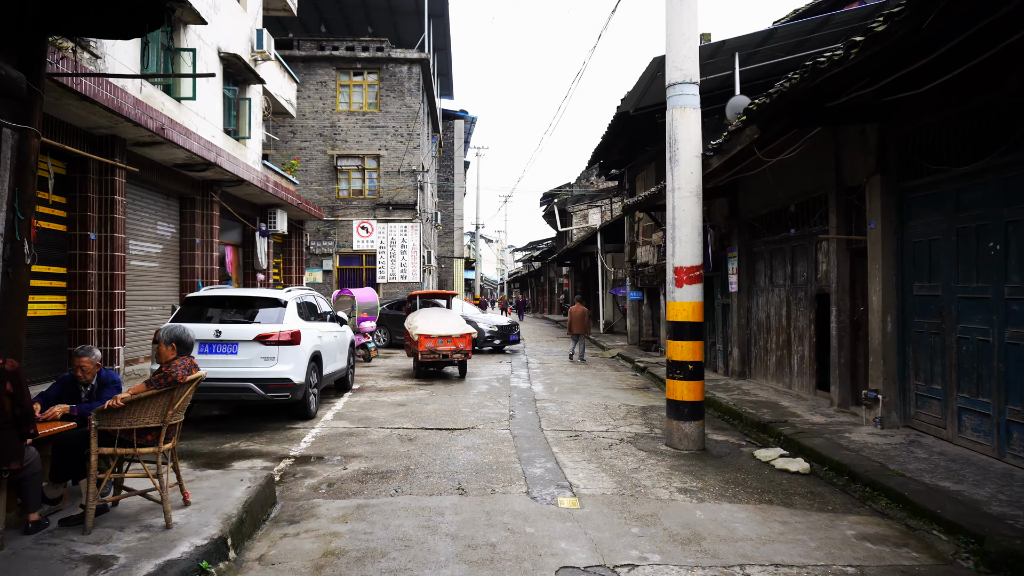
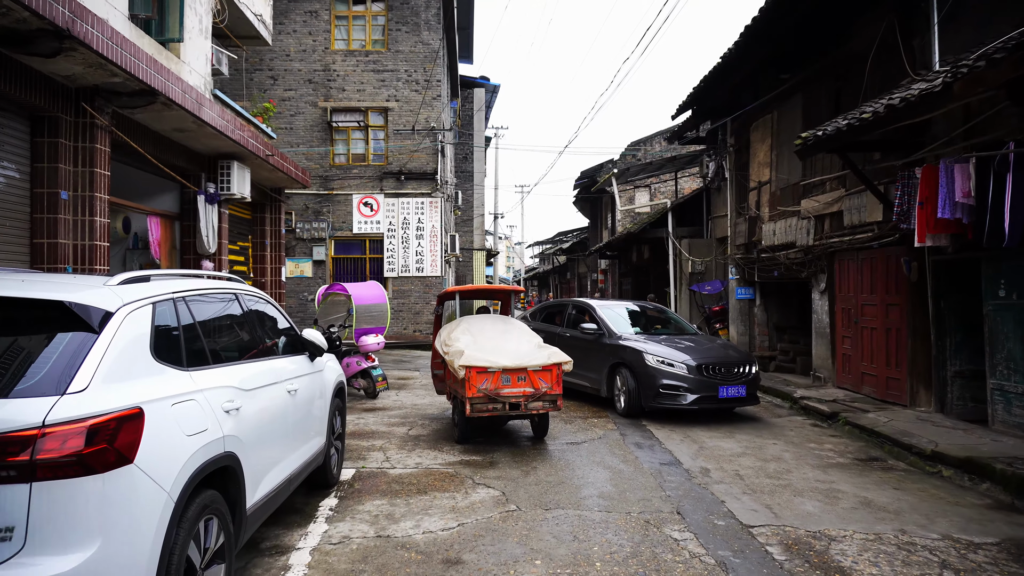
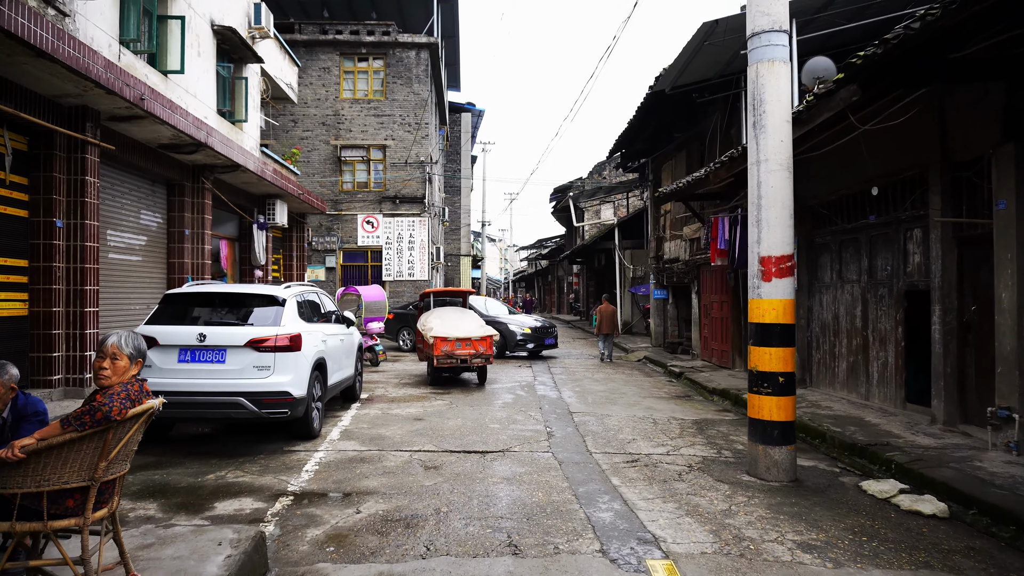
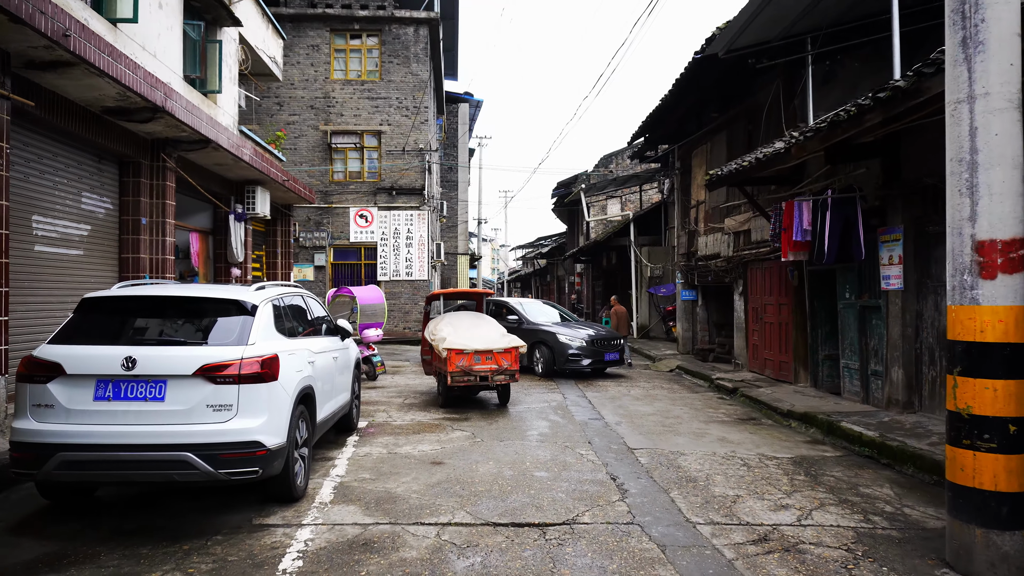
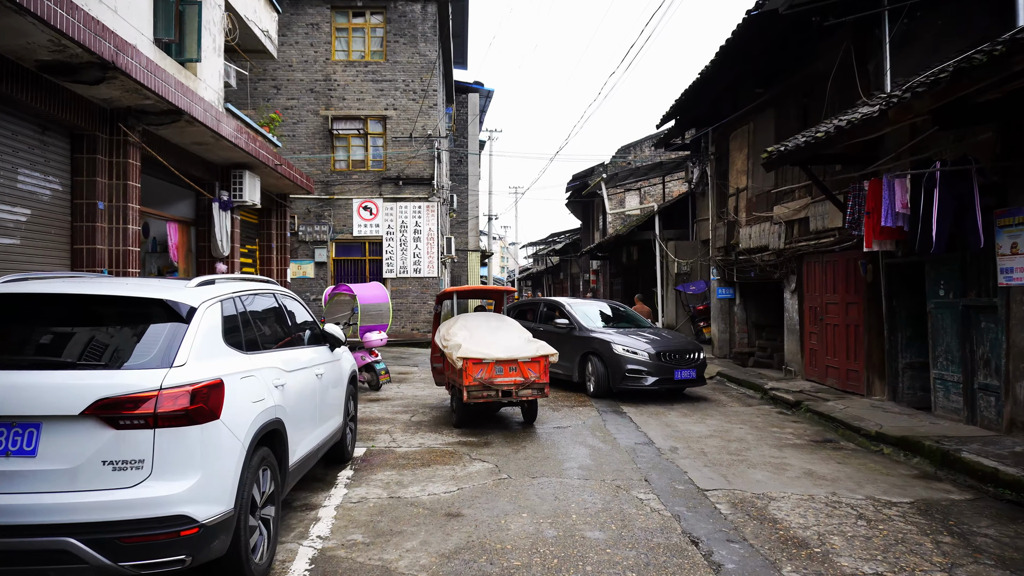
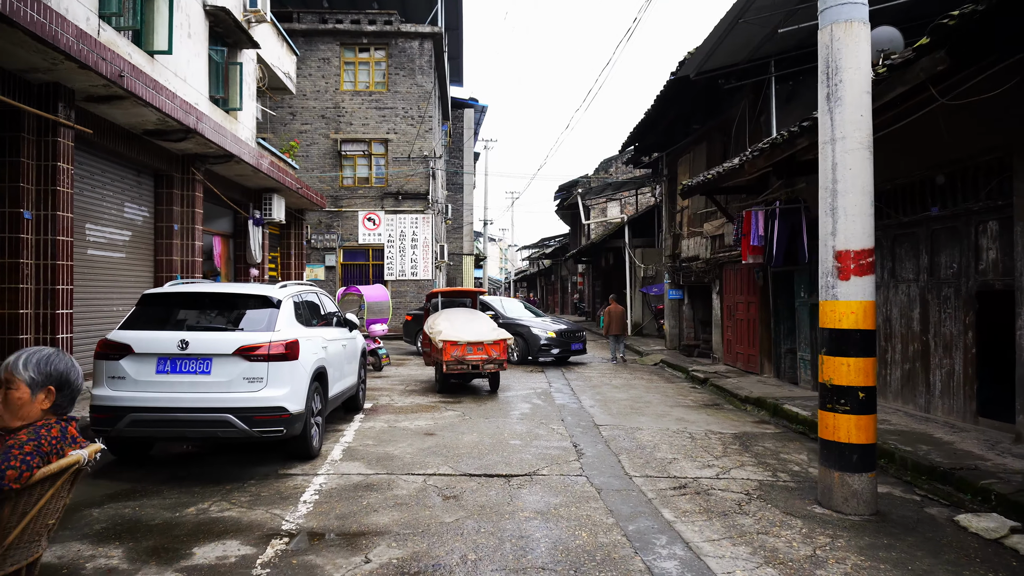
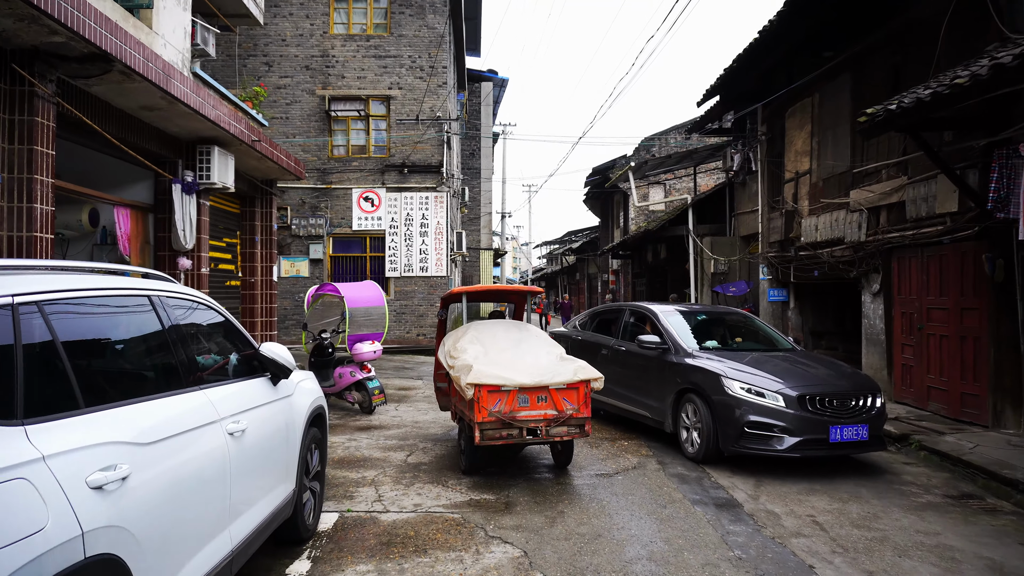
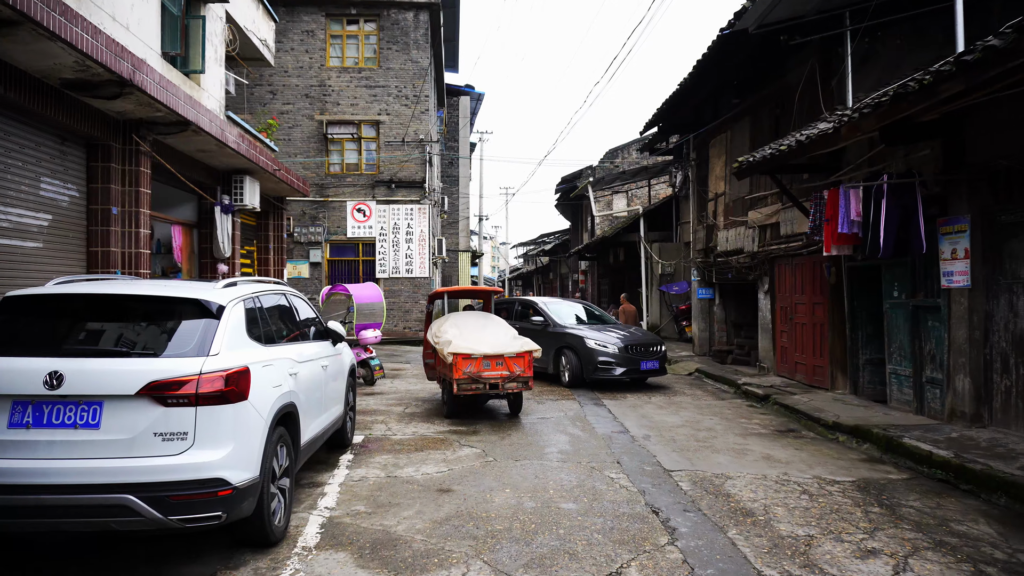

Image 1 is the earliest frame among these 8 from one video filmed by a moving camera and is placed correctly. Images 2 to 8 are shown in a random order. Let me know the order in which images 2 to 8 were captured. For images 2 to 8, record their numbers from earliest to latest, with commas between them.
3, 6, 4, 8, 5, 2, 7
